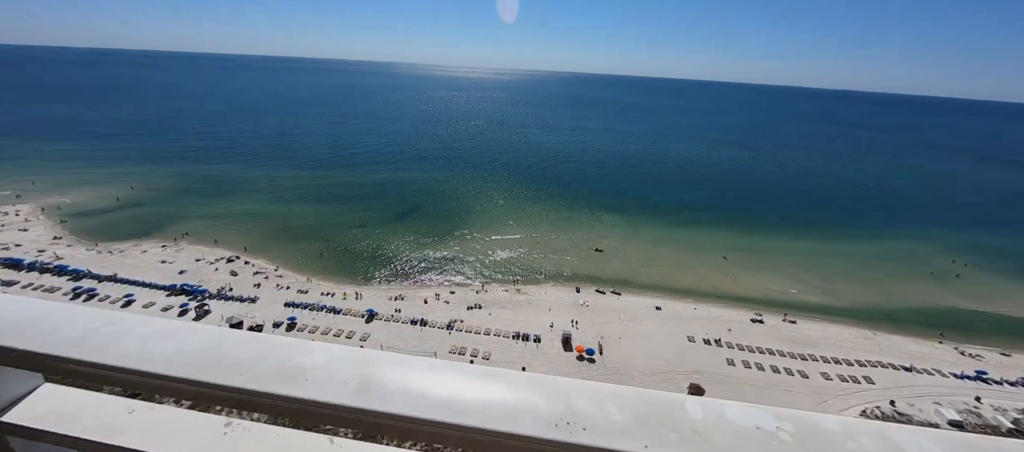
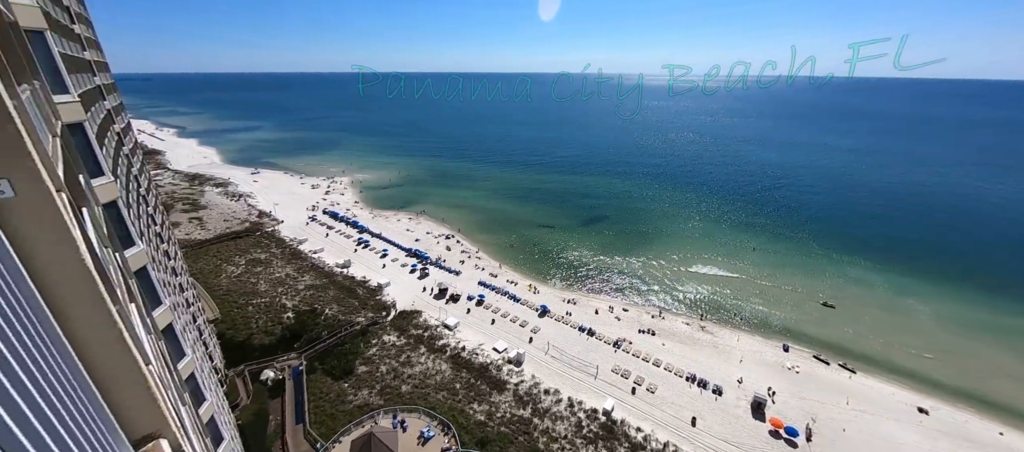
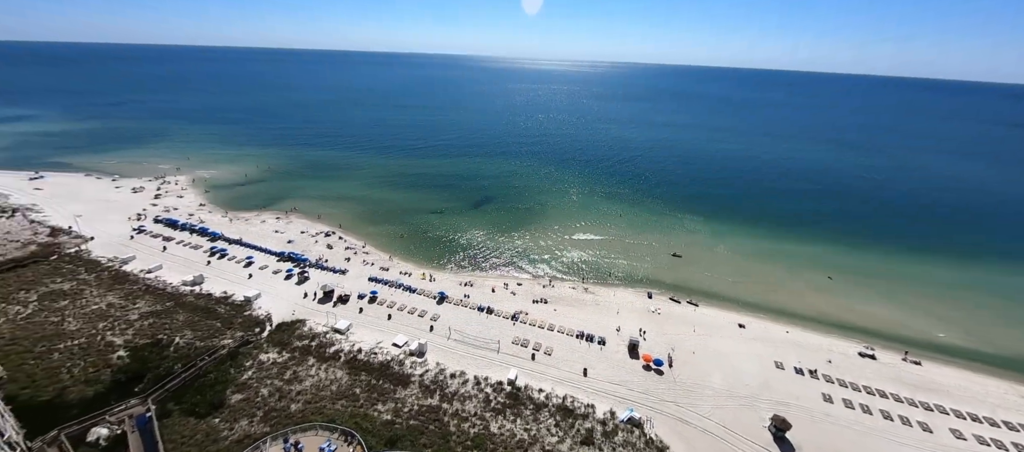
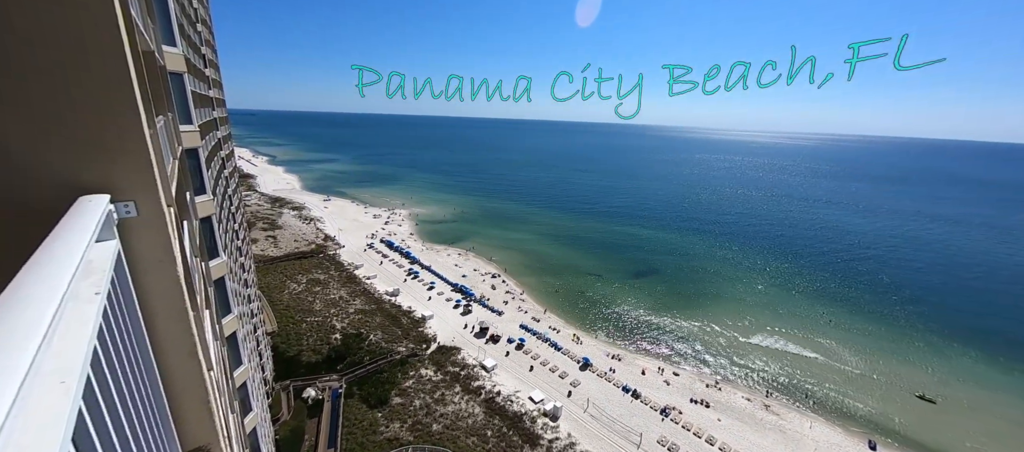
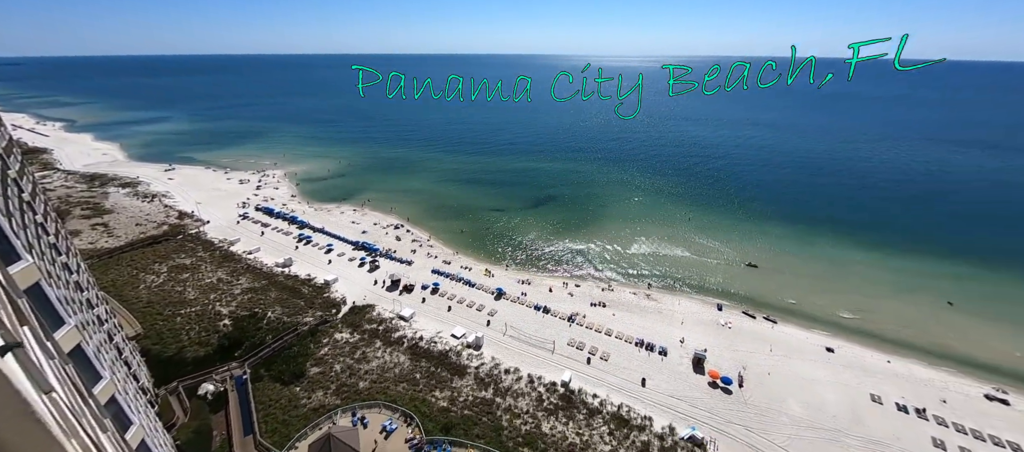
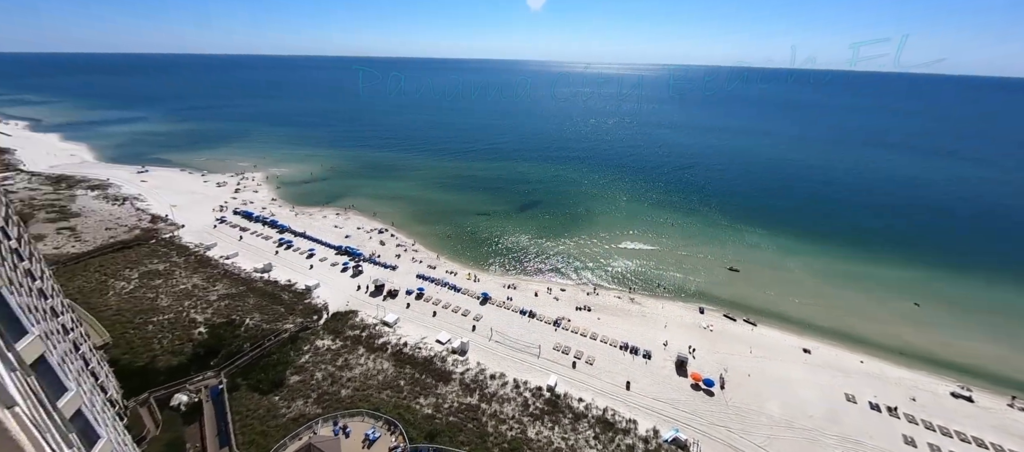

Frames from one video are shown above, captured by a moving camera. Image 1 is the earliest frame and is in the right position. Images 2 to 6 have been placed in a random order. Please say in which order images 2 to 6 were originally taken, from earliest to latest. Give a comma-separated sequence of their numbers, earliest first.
3, 6, 2, 4, 5
